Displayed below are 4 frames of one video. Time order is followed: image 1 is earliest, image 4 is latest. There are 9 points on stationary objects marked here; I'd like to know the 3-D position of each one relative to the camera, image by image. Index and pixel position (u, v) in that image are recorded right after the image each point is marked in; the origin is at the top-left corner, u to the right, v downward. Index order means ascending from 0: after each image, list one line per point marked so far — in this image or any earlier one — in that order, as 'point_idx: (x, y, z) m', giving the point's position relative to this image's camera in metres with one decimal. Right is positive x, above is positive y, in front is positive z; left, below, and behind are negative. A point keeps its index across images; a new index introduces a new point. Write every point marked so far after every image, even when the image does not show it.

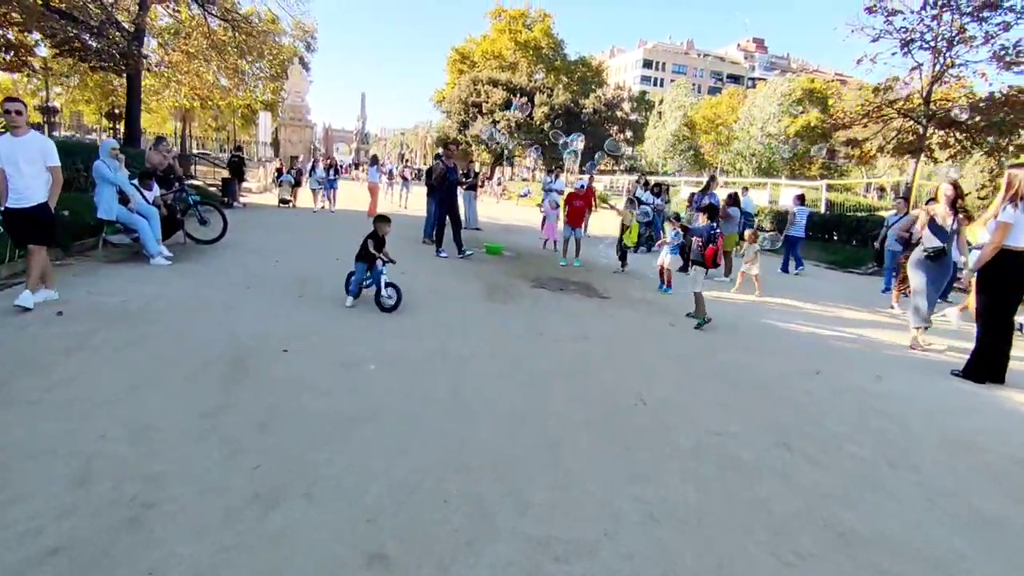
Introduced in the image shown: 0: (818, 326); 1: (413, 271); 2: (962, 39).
0: (+4.3, -0.5, +8.2) m
1: (-1.7, +0.3, +9.9) m
2: (+12.6, +6.9, +16.6) m
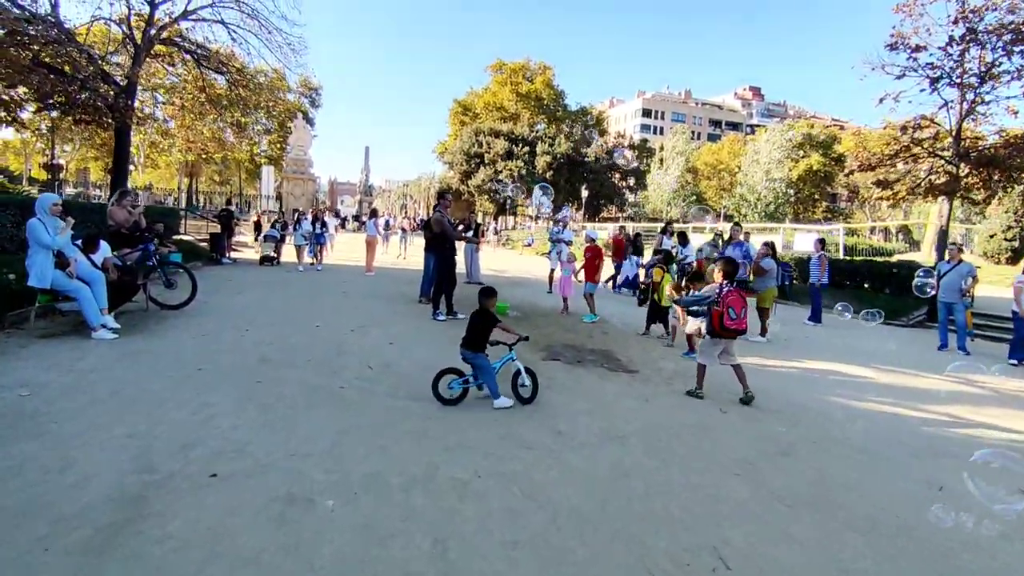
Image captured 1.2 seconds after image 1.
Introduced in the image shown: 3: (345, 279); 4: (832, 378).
0: (+4.4, -1.3, +6.7) m
1: (-1.6, -0.7, +8.5) m
2: (+12.6, +5.6, +15.6) m
3: (-4.0, +0.2, +14.2) m
4: (+4.2, -1.2, +7.7) m
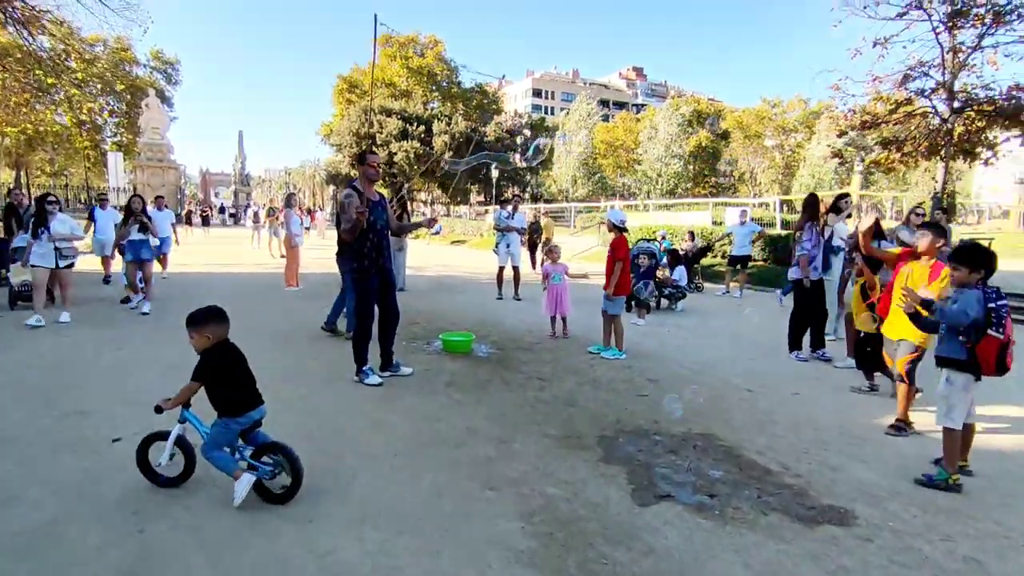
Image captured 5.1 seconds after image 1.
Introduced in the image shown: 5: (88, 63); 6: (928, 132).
0: (+4.9, -1.4, +3.3) m
1: (-1.4, -1.2, +4.0) m
2: (+11.0, +6.2, +13.2) m
3: (-4.9, -0.3, +9.1) m
4: (+4.4, -1.3, +4.2) m
5: (-13.9, +7.4, +19.3) m
6: (+10.5, +4.1, +15.0) m
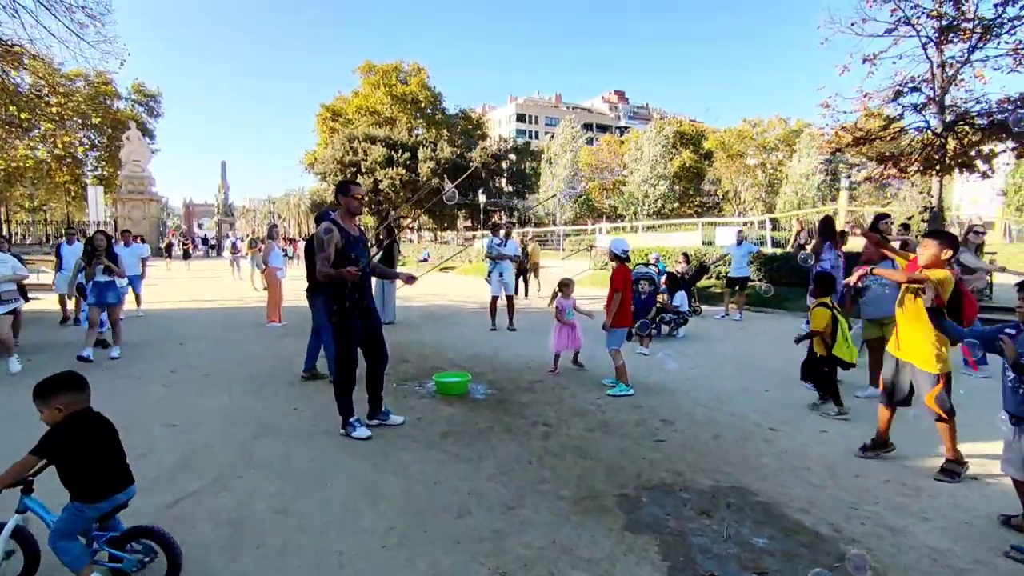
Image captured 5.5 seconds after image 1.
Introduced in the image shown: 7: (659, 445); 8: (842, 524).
0: (+4.9, -1.5, +2.8) m
1: (-1.3, -1.5, +3.4) m
2: (+10.7, +5.8, +13.2) m
3: (-4.9, -0.9, +8.5) m
4: (+4.5, -1.4, +3.7) m
5: (-14.3, +6.1, +18.8) m
6: (+10.2, +3.7, +14.8) m
7: (+1.2, -1.3, +5.0) m
8: (+2.0, -1.4, +3.5) m
